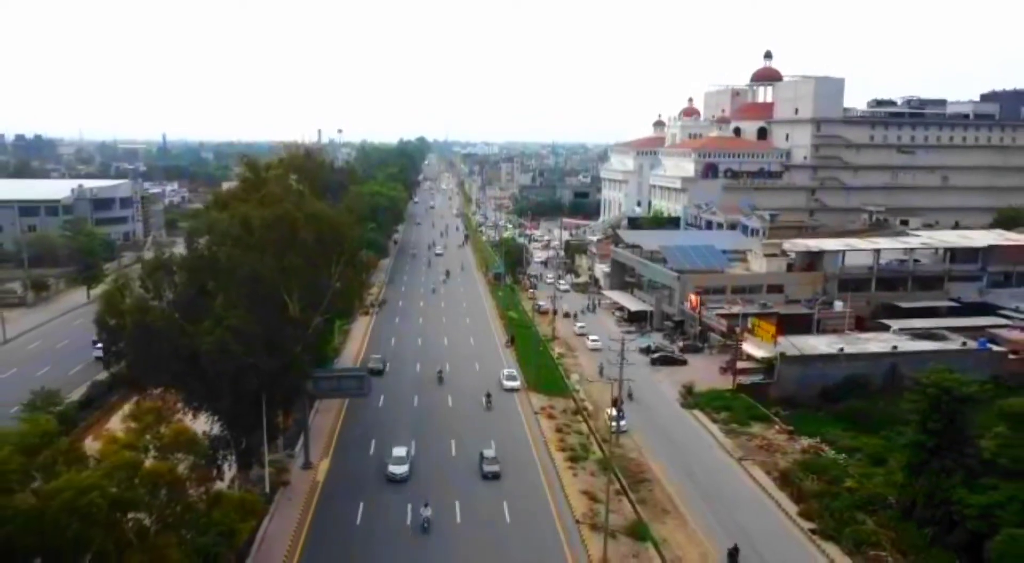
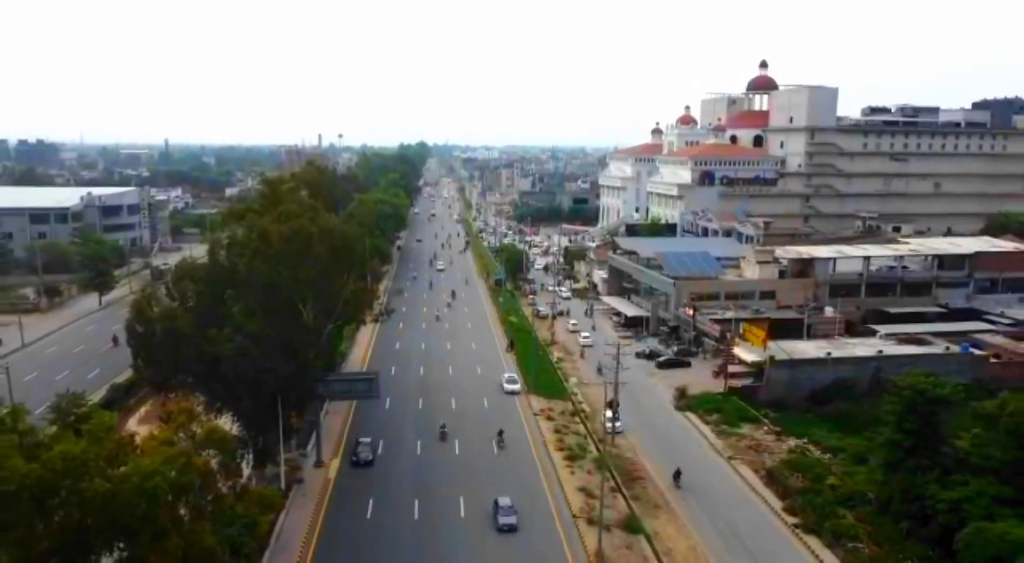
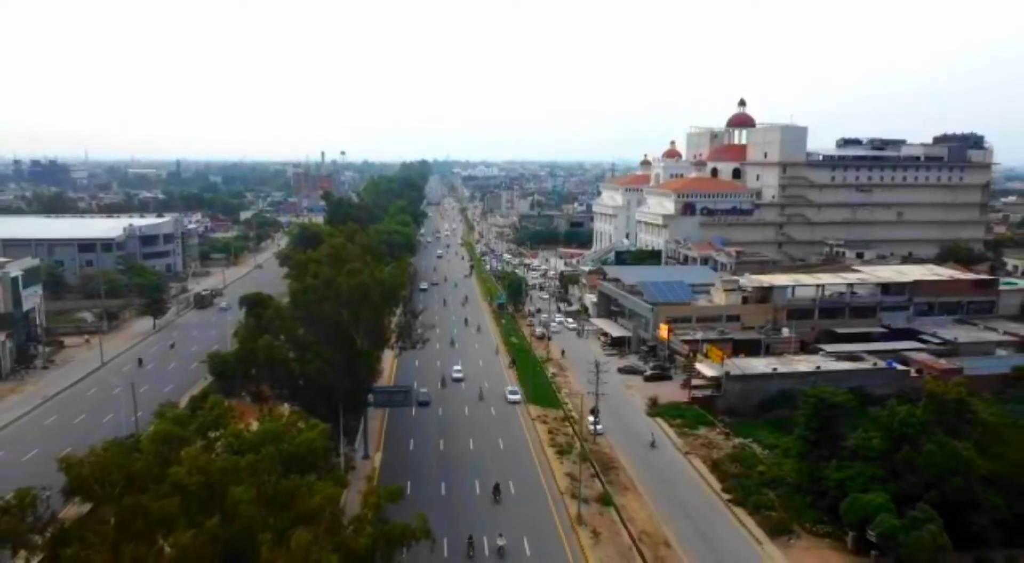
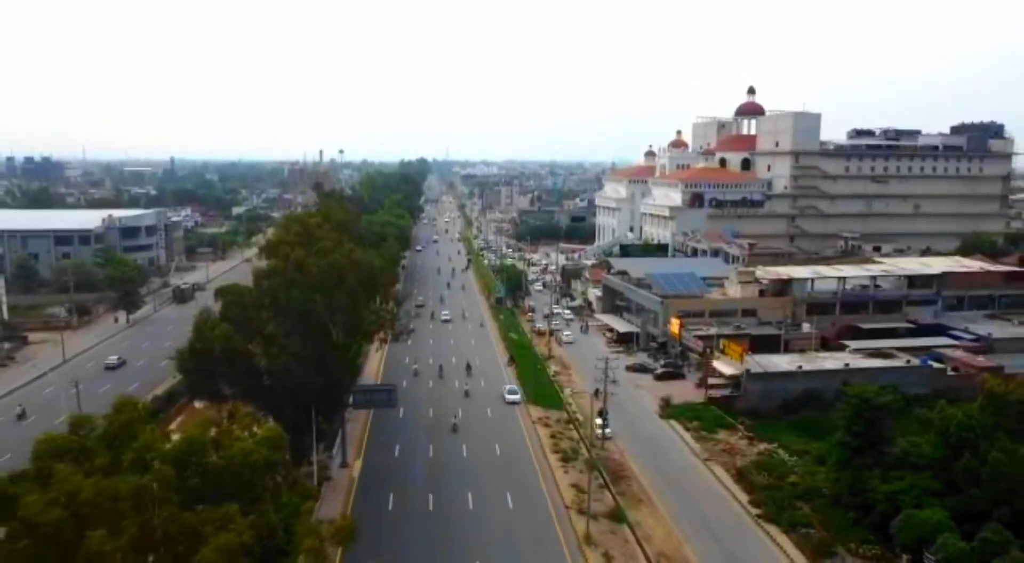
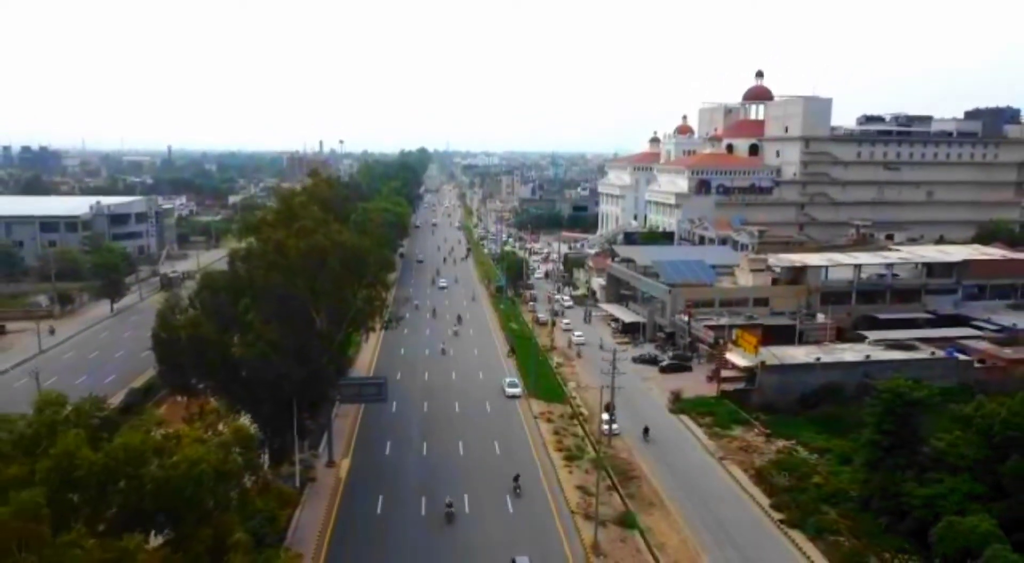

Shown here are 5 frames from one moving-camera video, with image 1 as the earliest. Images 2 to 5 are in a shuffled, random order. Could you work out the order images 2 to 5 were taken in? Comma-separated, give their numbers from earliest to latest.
2, 5, 4, 3
